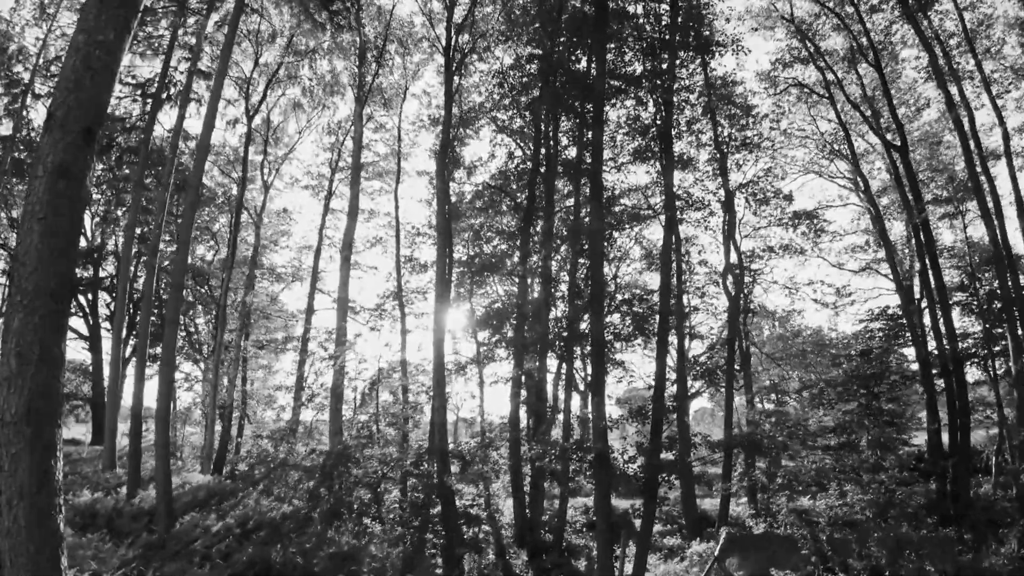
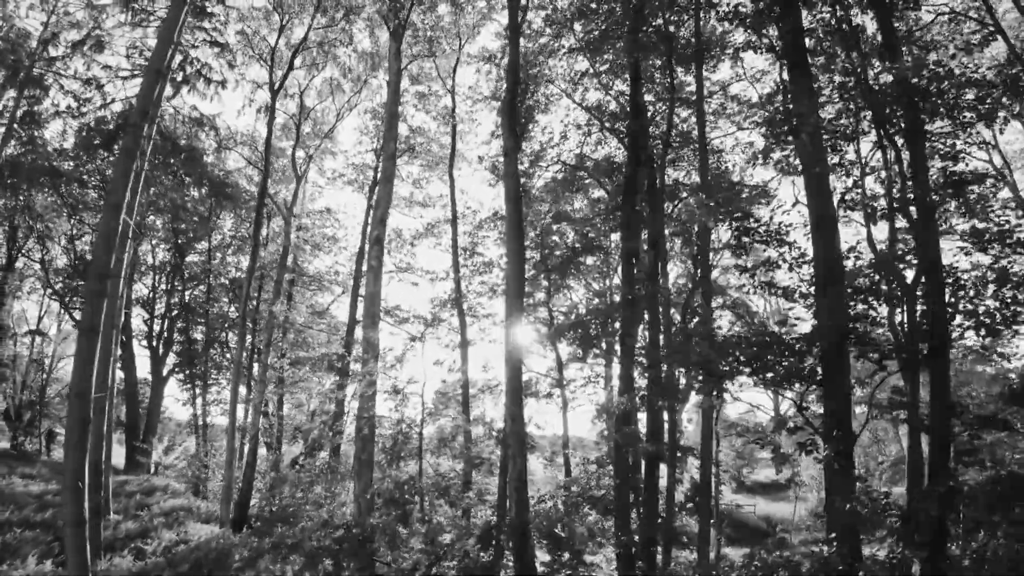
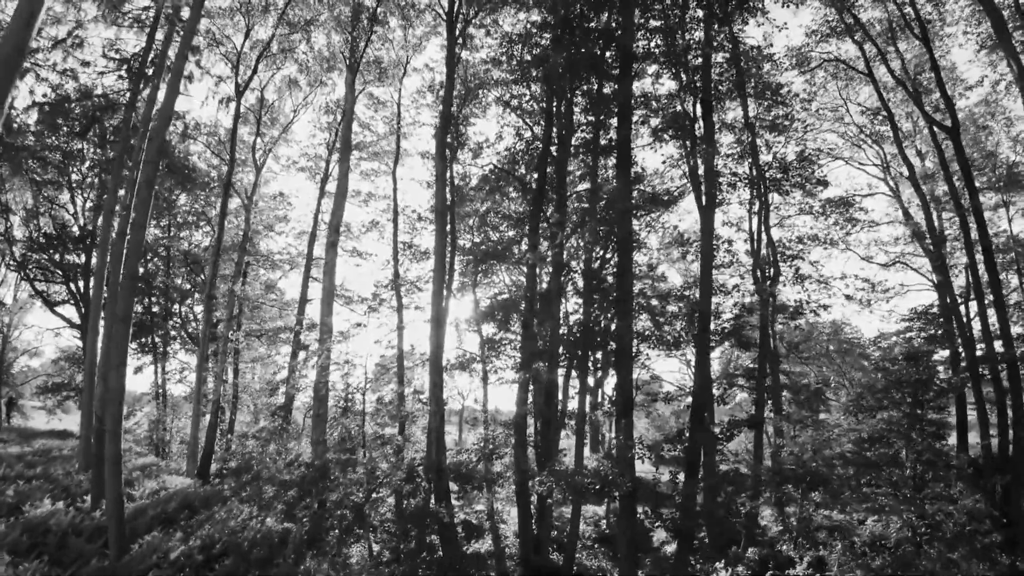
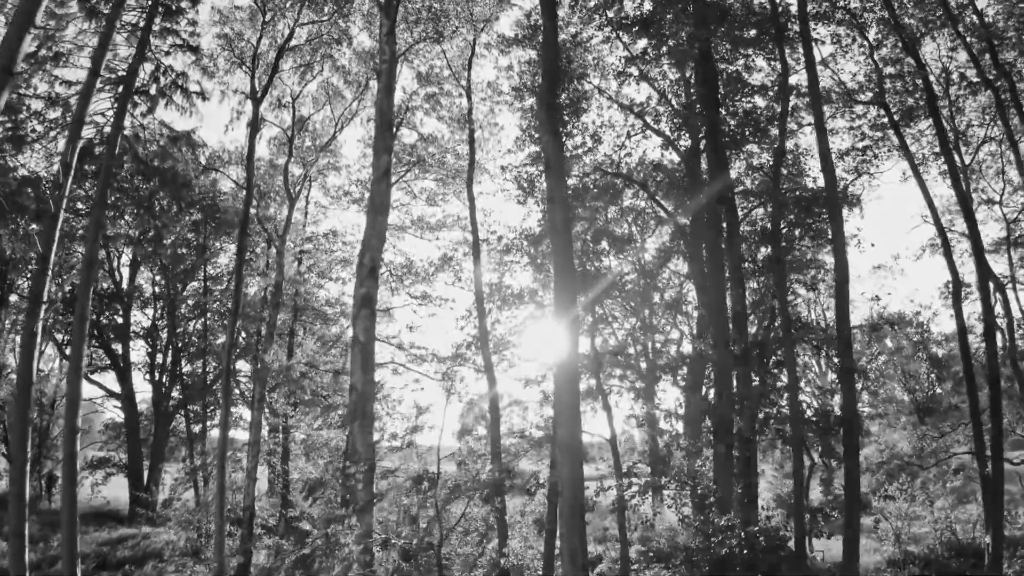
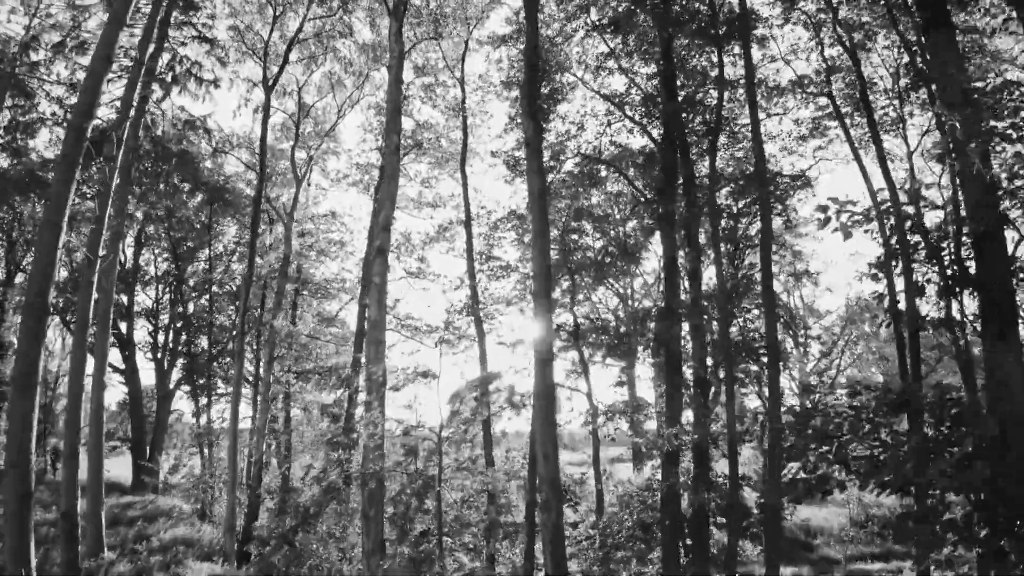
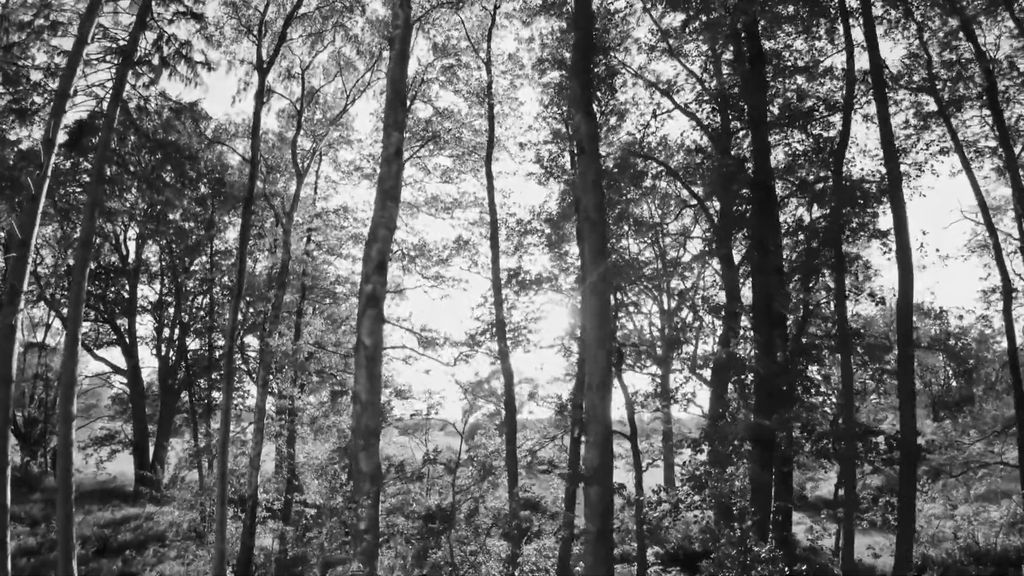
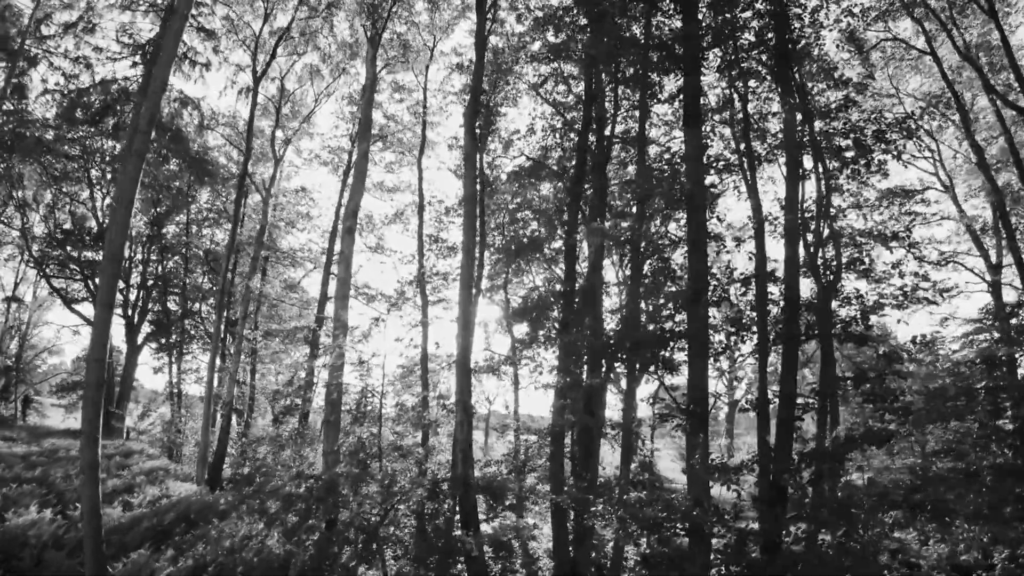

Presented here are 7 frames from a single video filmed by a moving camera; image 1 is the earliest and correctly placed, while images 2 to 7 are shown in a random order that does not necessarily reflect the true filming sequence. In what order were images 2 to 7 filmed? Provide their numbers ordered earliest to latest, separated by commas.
3, 7, 2, 5, 4, 6
